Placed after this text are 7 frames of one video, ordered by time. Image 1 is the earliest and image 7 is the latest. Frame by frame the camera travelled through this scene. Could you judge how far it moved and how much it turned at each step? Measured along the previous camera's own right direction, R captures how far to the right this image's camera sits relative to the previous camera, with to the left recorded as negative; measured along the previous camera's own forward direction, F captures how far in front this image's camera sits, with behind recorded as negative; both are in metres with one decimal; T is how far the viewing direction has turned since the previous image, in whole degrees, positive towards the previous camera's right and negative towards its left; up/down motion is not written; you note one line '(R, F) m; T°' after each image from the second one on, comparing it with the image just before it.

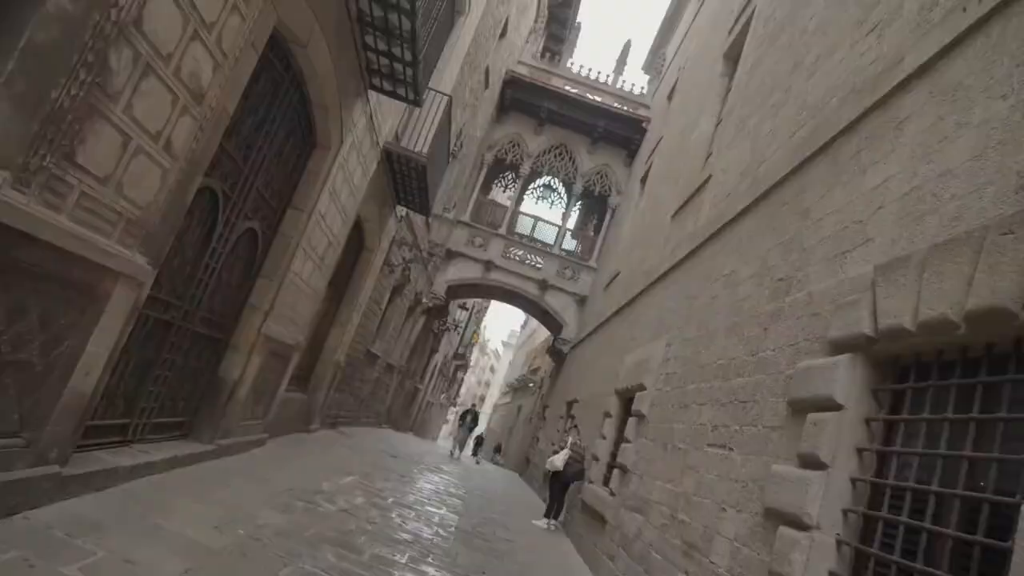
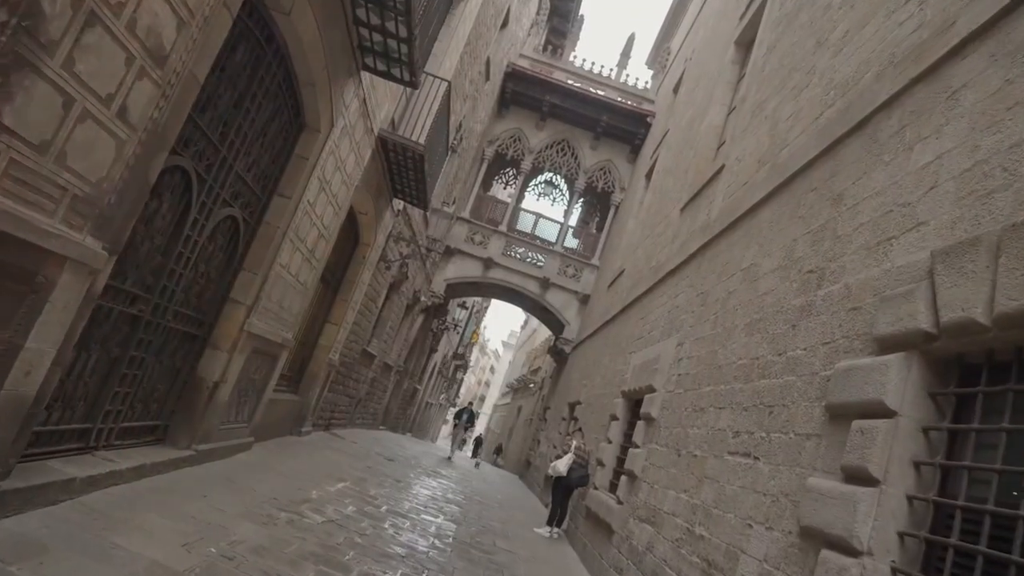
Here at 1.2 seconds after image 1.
(0.0, +0.4) m; 0°
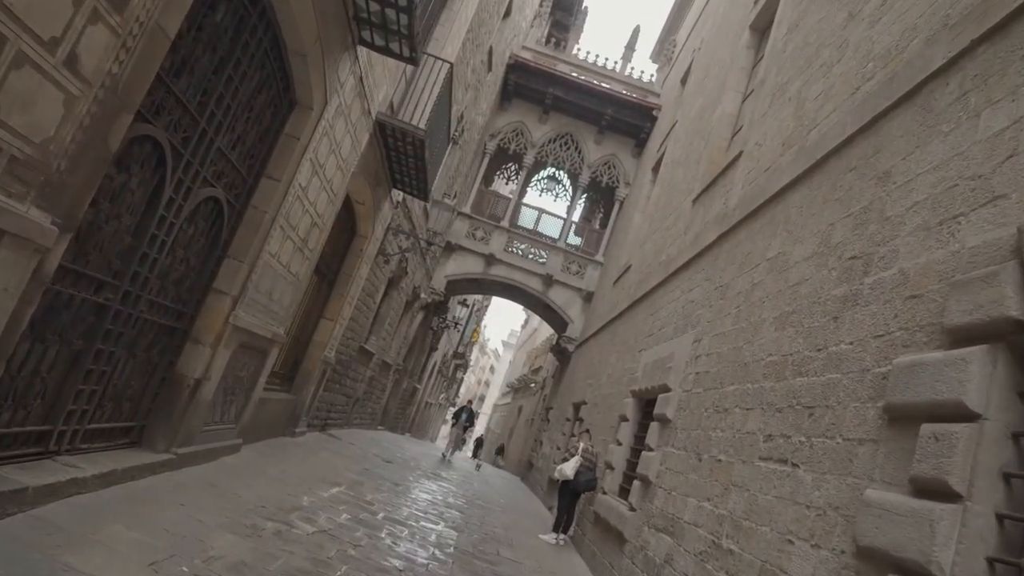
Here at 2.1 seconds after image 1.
(-0.1, +0.4) m; 0°
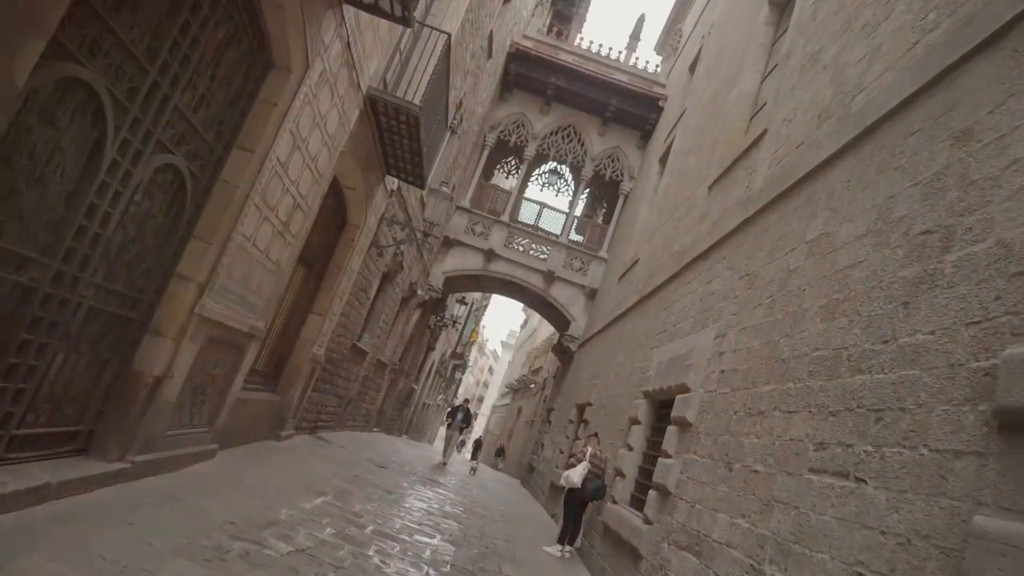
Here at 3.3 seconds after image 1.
(0.0, +0.6) m; 0°
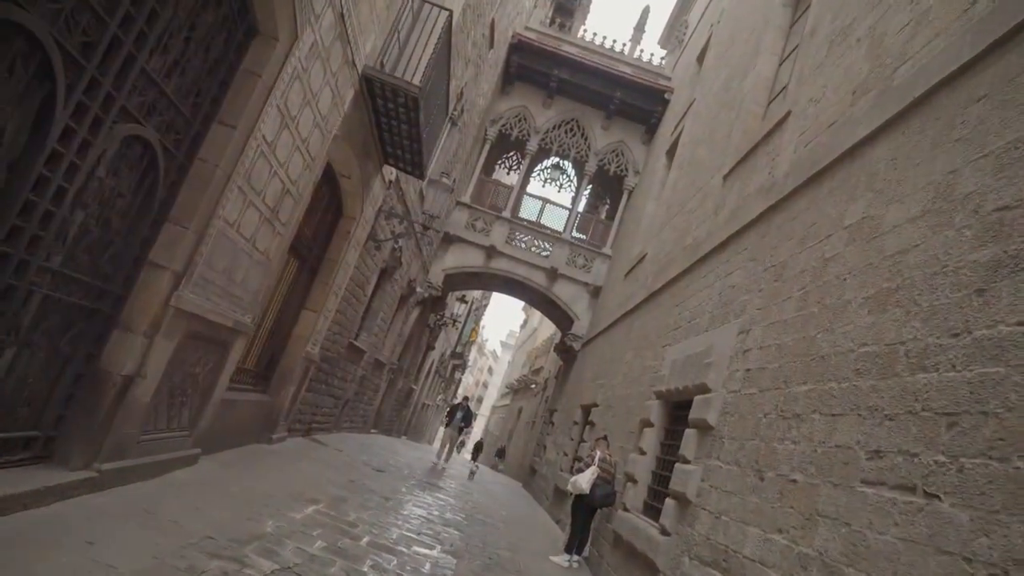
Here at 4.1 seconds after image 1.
(-0.1, +0.4) m; 0°
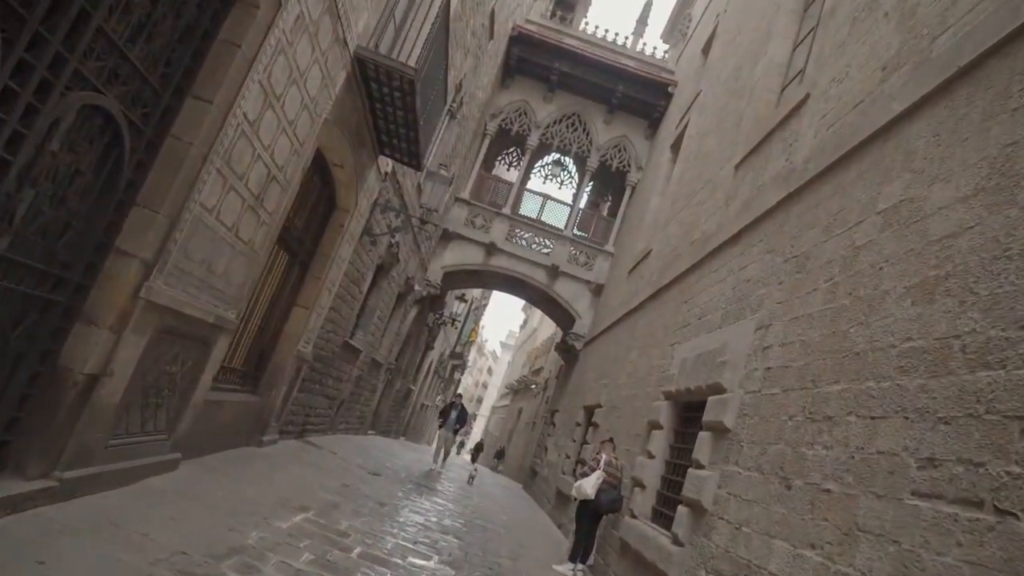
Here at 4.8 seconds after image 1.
(0.0, +0.3) m; 0°
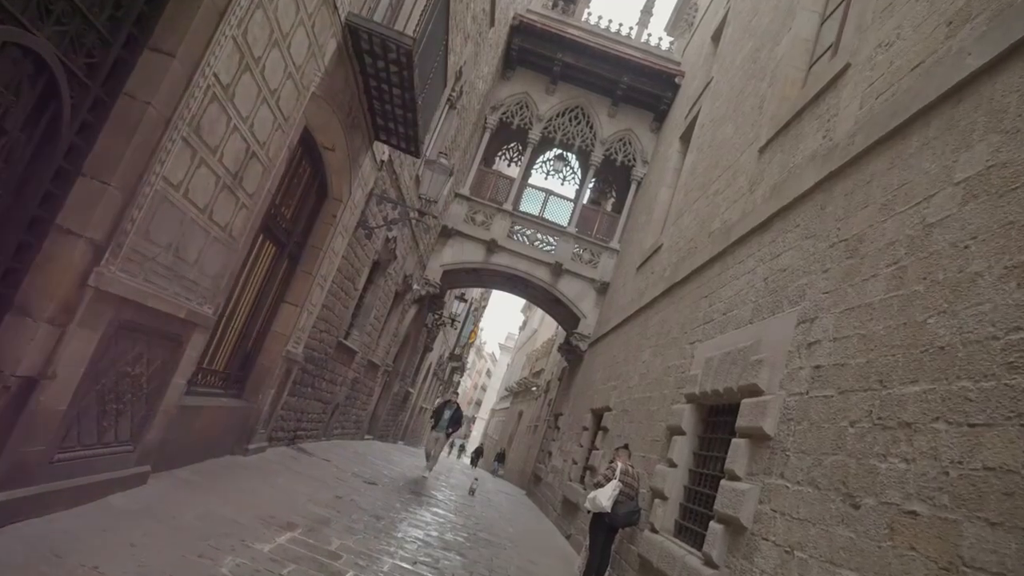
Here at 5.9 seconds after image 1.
(-0.1, +0.5) m; 0°
